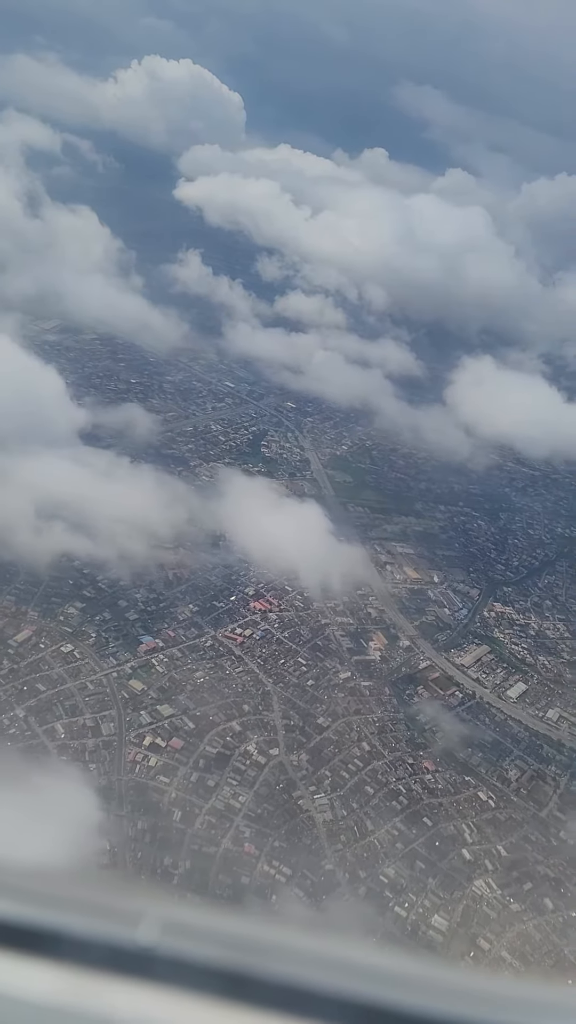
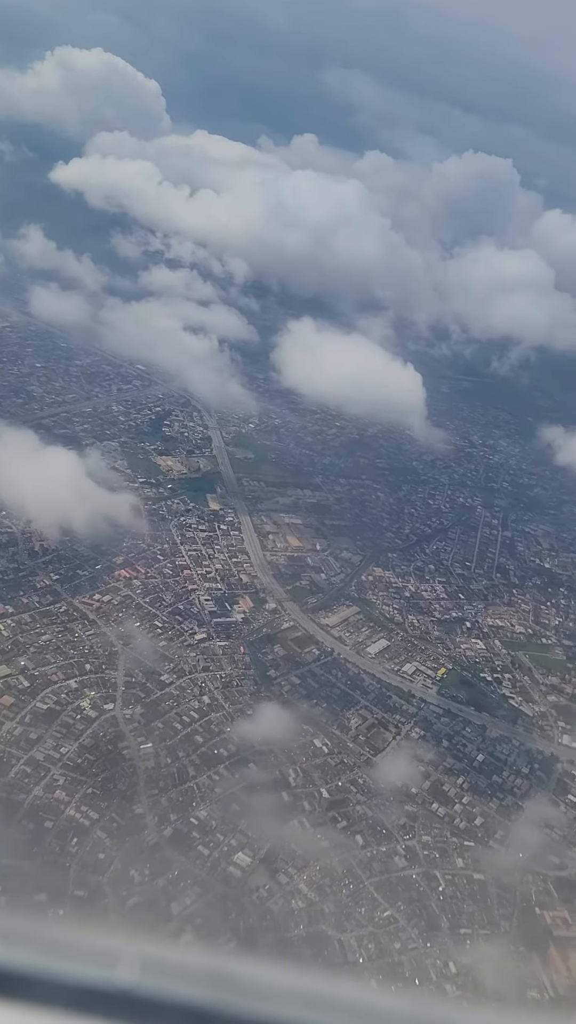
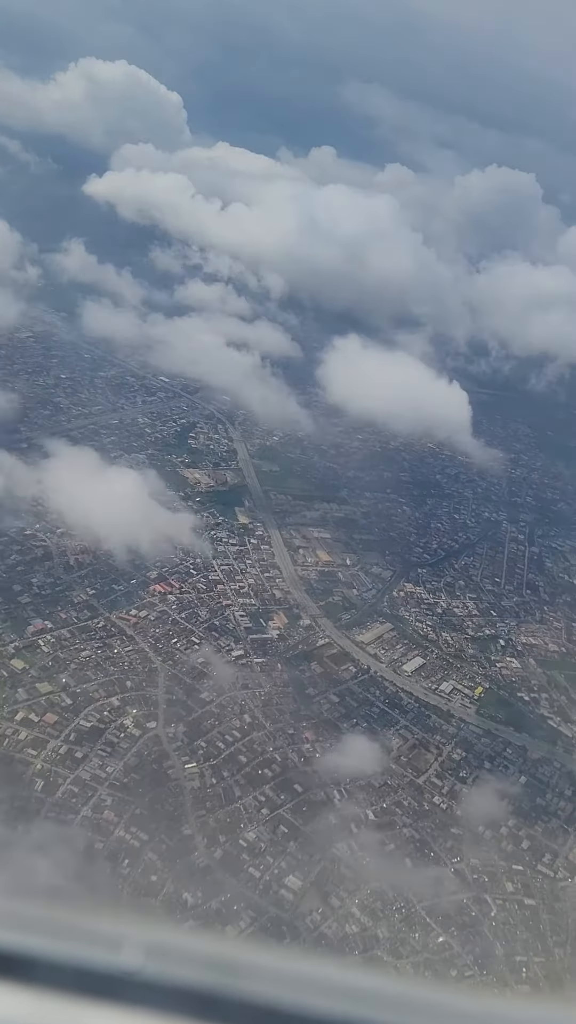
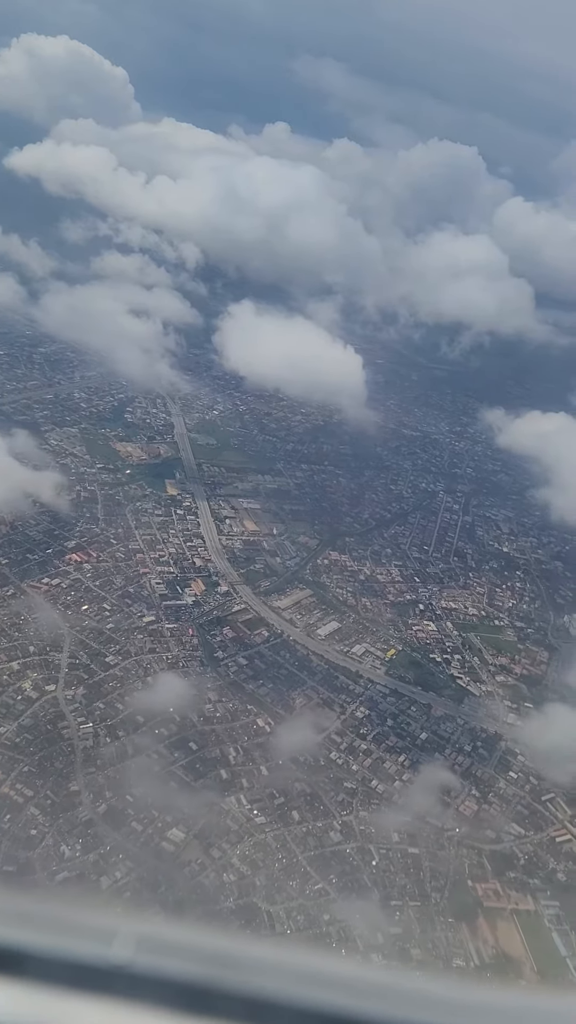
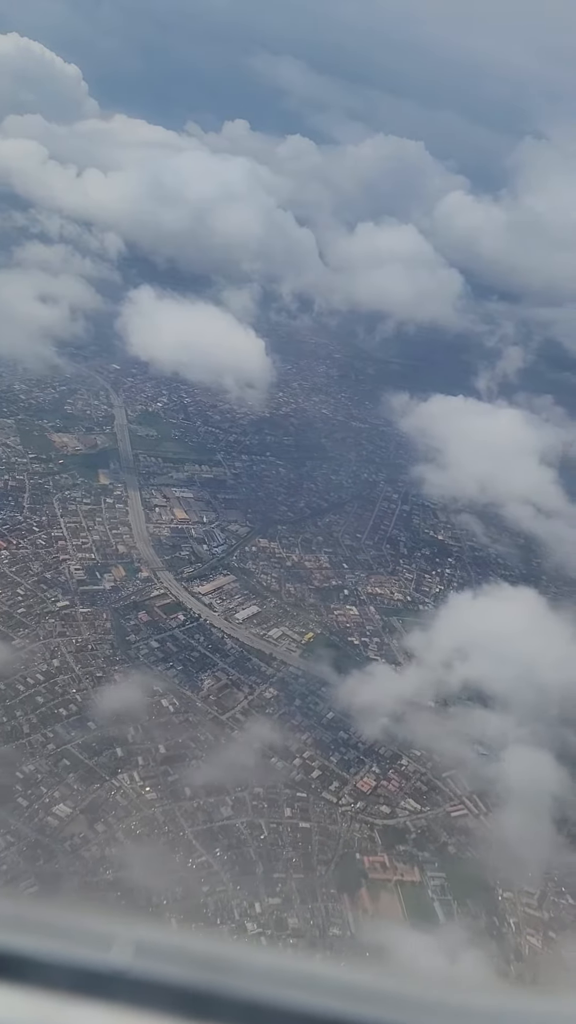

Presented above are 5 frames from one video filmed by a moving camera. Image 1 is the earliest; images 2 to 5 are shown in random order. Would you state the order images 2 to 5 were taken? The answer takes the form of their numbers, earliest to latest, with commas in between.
3, 2, 4, 5
